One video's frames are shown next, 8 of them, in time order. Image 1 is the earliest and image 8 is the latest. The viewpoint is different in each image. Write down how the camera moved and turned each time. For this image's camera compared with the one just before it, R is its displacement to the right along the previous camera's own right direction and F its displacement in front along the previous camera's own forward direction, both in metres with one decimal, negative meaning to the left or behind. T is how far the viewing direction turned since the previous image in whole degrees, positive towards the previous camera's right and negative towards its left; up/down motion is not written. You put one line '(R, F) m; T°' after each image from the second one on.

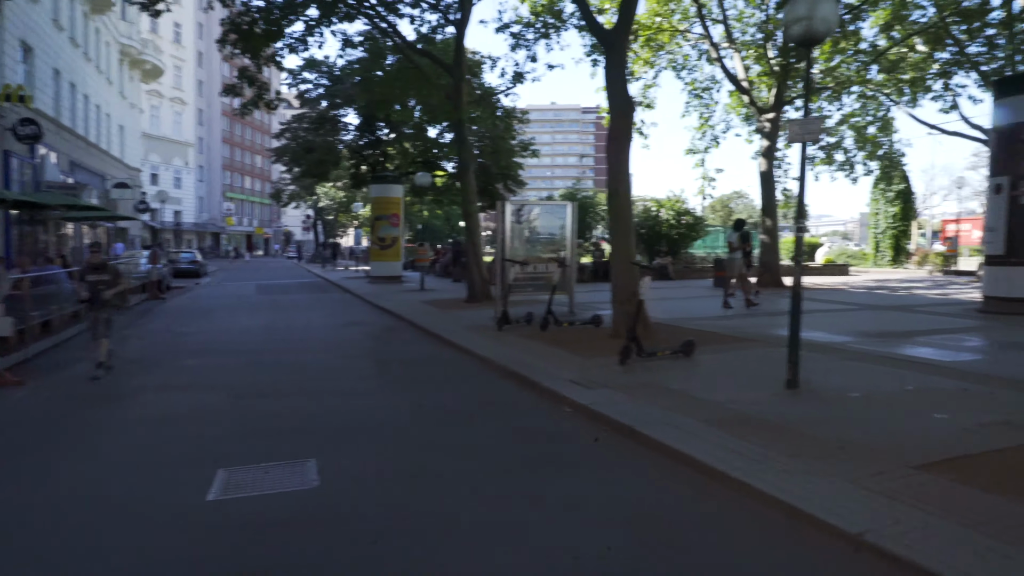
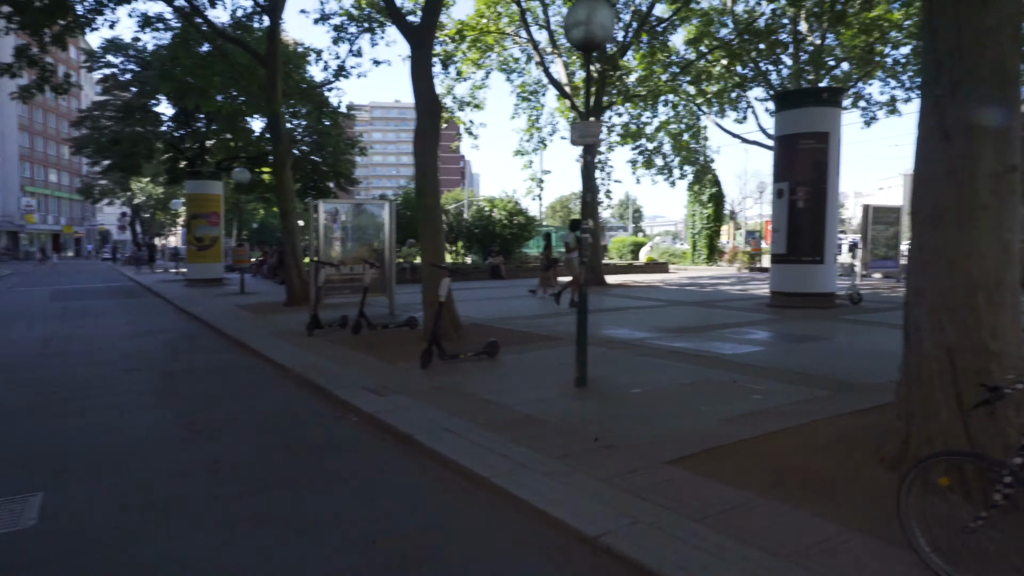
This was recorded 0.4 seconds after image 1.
(+0.6, +0.2) m; +12°
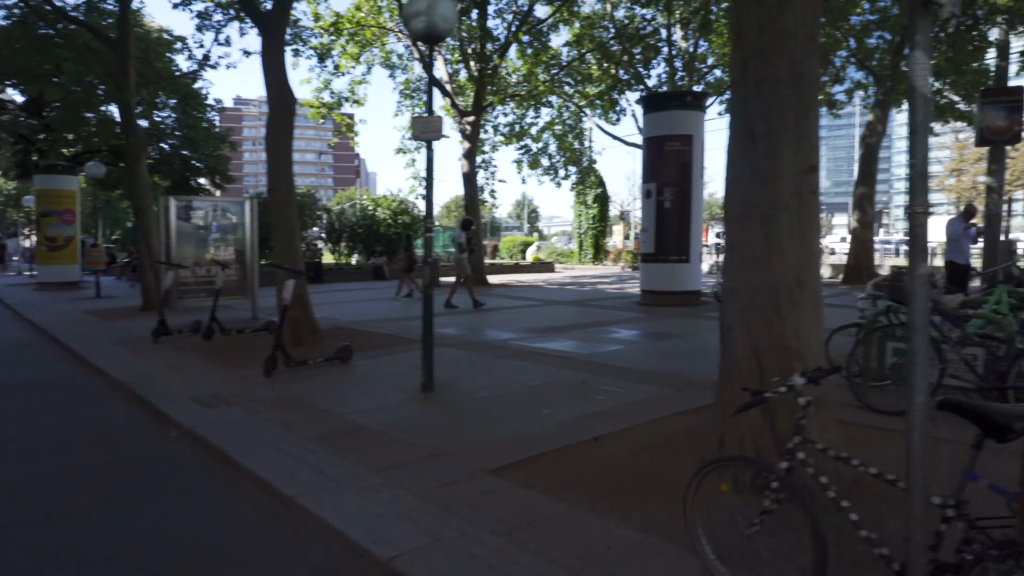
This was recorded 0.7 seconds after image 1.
(+0.6, +0.2) m; +8°
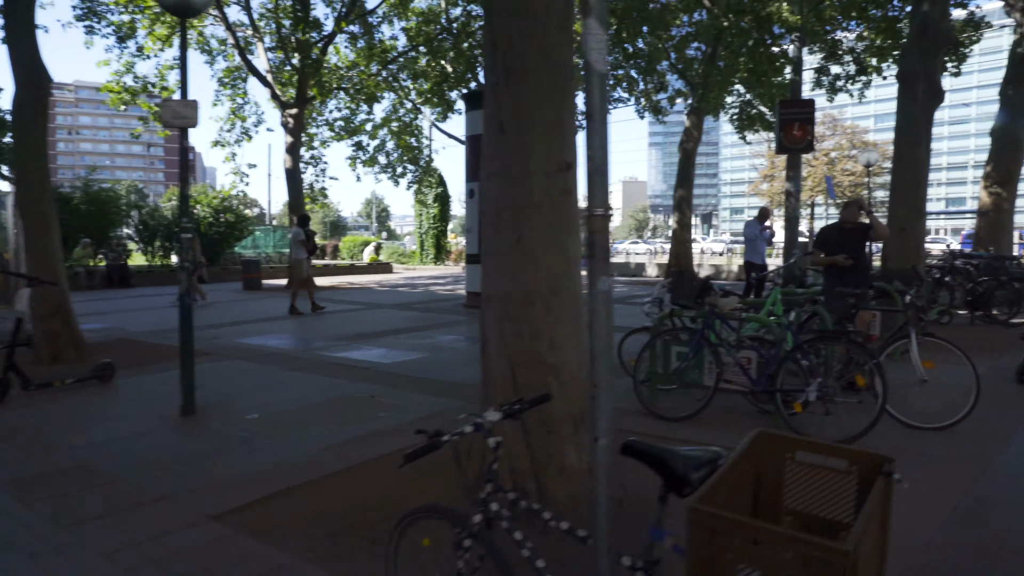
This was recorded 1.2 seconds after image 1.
(+0.7, +0.5) m; +12°
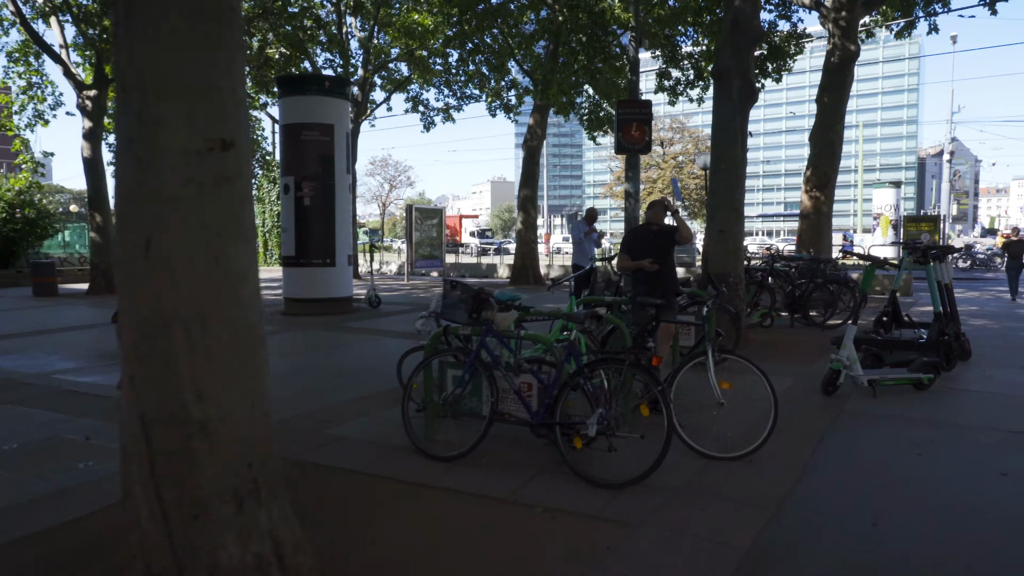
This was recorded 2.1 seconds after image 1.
(+0.9, +0.9) m; +10°
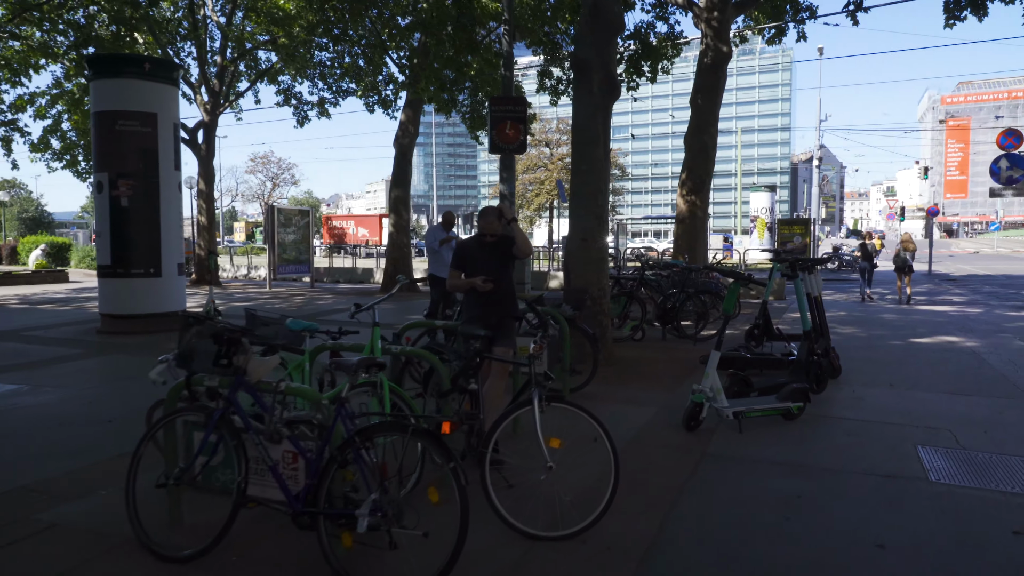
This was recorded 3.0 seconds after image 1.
(+0.7, +1.1) m; +8°
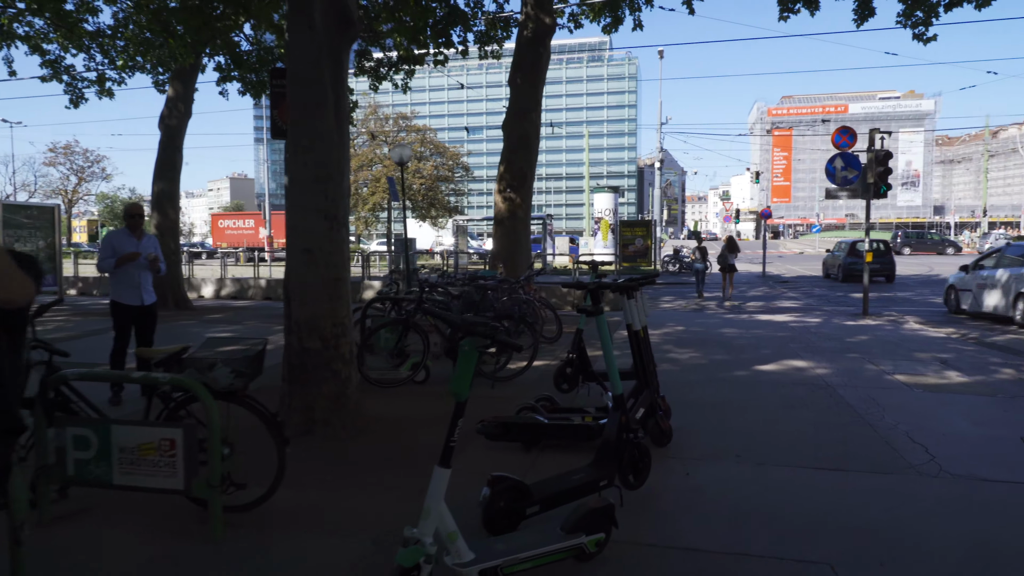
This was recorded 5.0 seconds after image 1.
(+1.3, +2.6) m; +11°
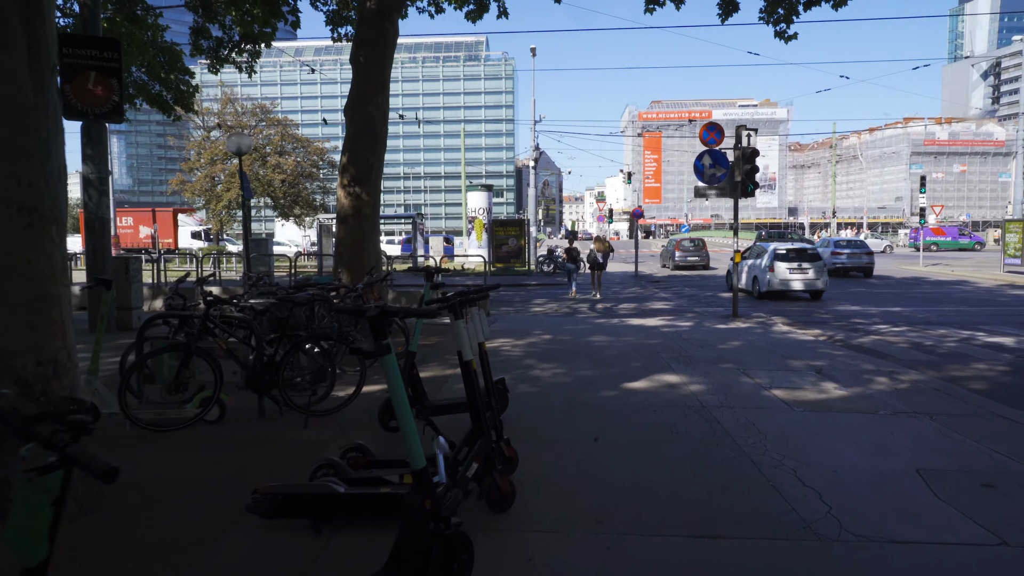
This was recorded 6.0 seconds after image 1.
(+0.5, +1.3) m; +9°
